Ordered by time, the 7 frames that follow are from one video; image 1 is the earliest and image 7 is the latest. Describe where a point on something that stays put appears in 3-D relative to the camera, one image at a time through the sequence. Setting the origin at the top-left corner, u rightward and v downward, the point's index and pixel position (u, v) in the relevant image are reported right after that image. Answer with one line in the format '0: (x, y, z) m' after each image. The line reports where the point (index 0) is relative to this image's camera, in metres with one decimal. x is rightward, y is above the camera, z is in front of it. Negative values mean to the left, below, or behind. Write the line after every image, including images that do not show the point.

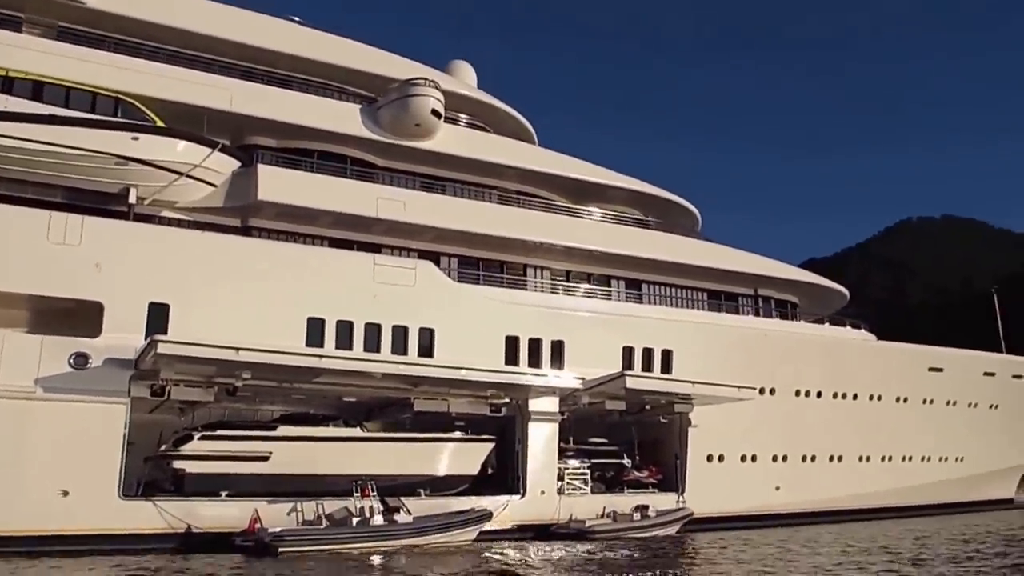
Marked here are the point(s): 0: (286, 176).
0: (-3.5, +1.7, +12.7) m
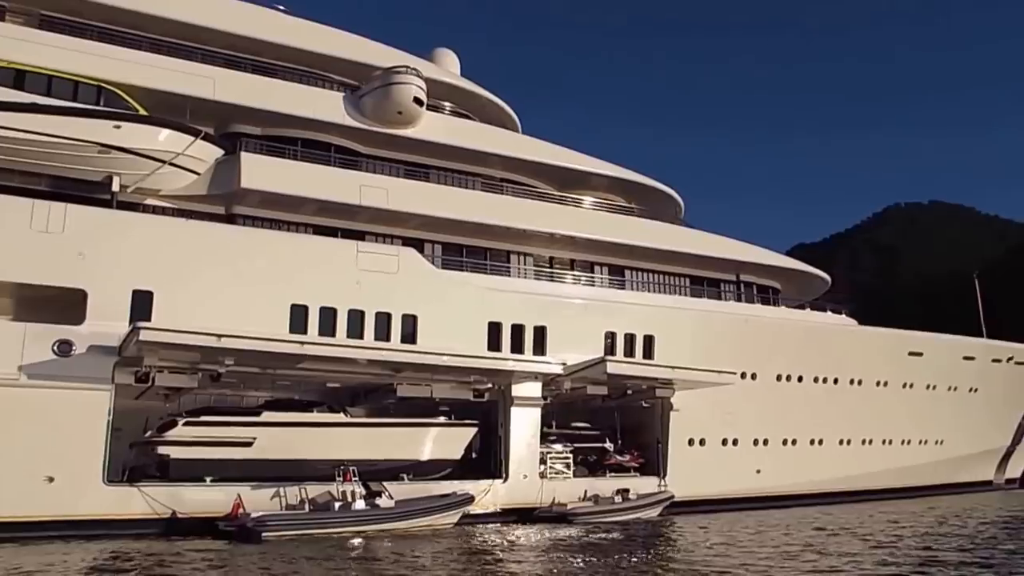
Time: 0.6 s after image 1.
0: (-3.8, +1.9, +12.7) m
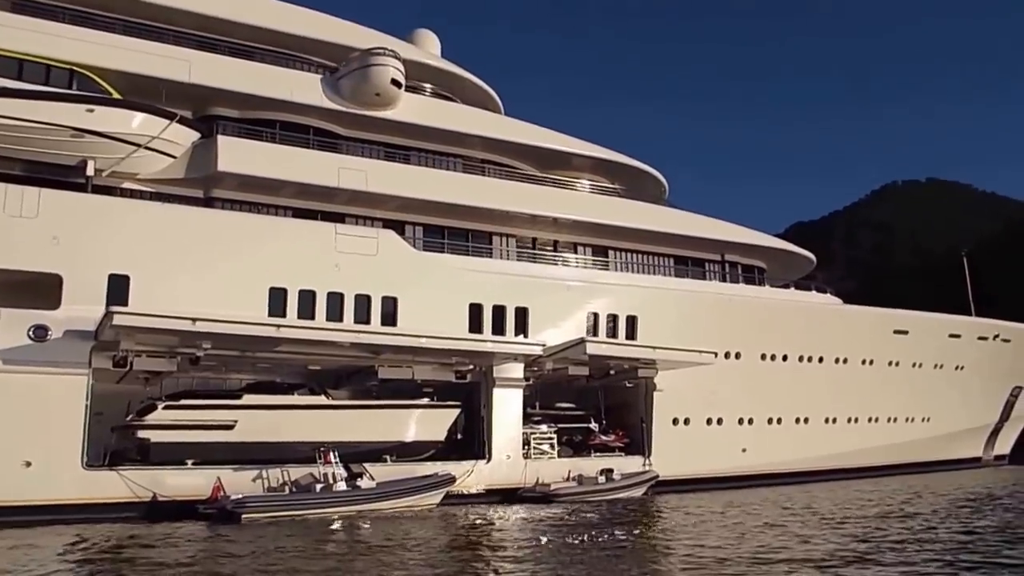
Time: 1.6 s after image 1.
0: (-4.1, +2.2, +12.7) m
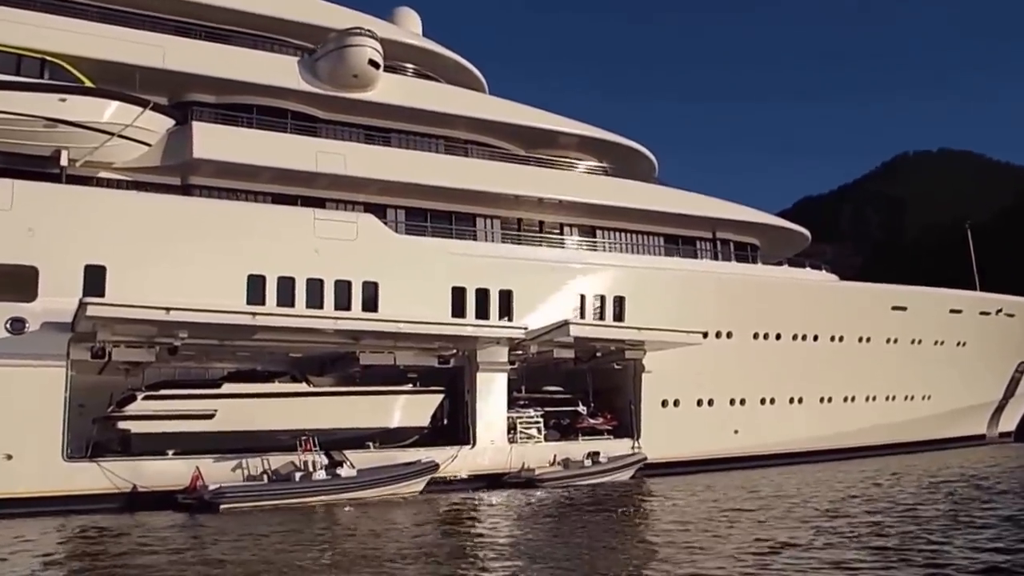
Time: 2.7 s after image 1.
0: (-4.4, +2.4, +12.5) m
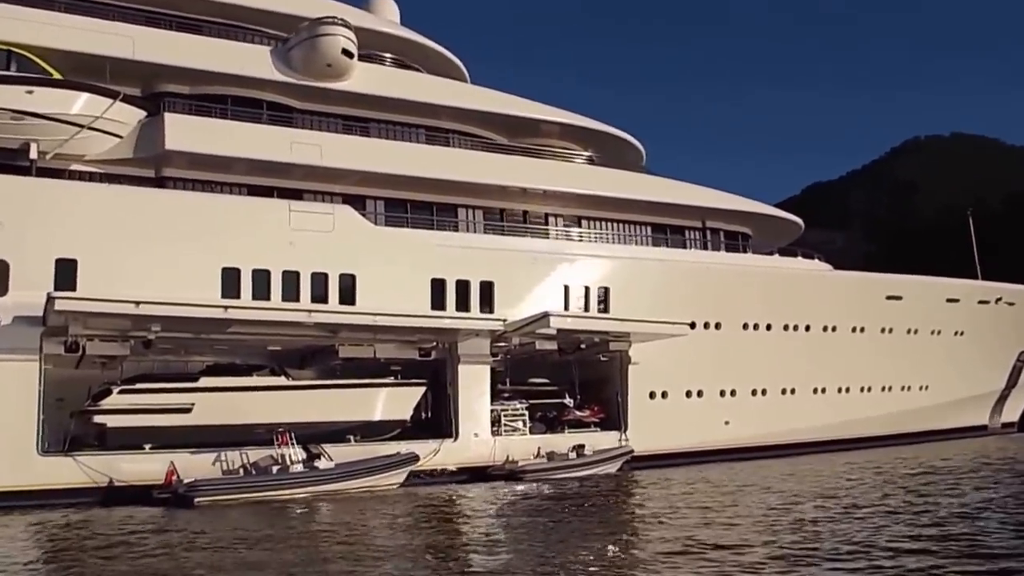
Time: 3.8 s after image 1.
0: (-4.8, +2.5, +12.4) m
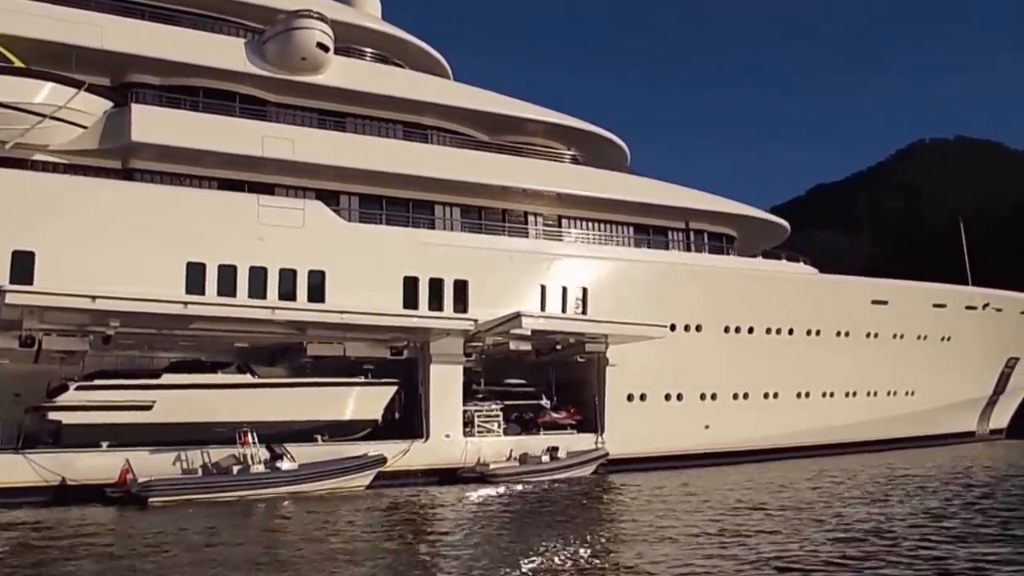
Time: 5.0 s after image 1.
0: (-5.1, +2.5, +12.1) m
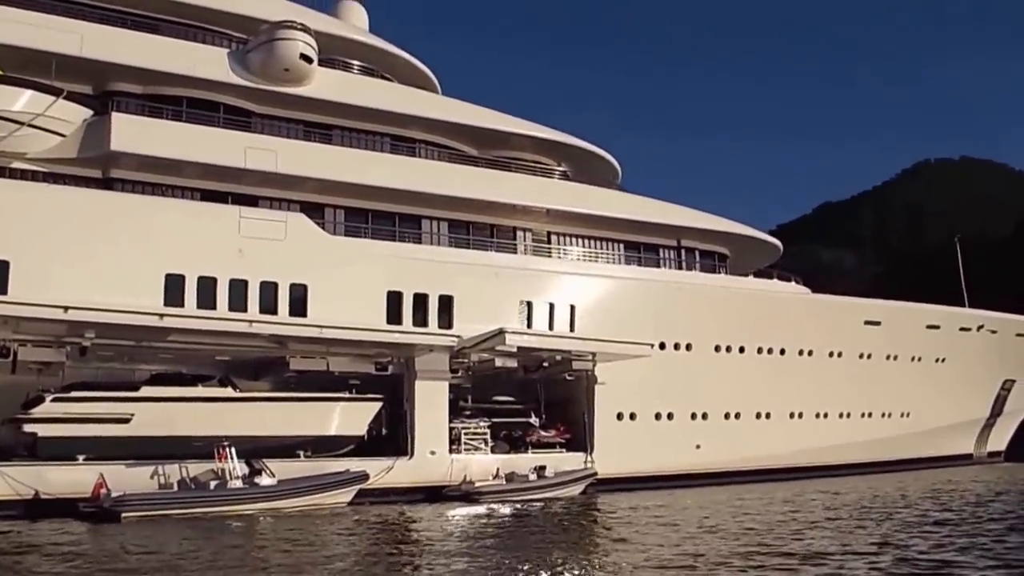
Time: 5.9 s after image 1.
0: (-5.3, +2.4, +12.0) m
